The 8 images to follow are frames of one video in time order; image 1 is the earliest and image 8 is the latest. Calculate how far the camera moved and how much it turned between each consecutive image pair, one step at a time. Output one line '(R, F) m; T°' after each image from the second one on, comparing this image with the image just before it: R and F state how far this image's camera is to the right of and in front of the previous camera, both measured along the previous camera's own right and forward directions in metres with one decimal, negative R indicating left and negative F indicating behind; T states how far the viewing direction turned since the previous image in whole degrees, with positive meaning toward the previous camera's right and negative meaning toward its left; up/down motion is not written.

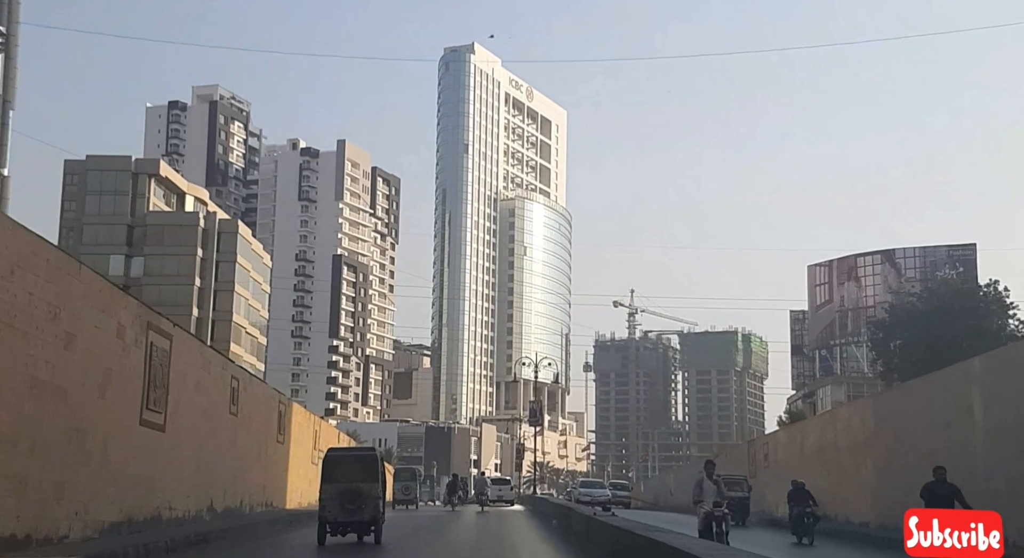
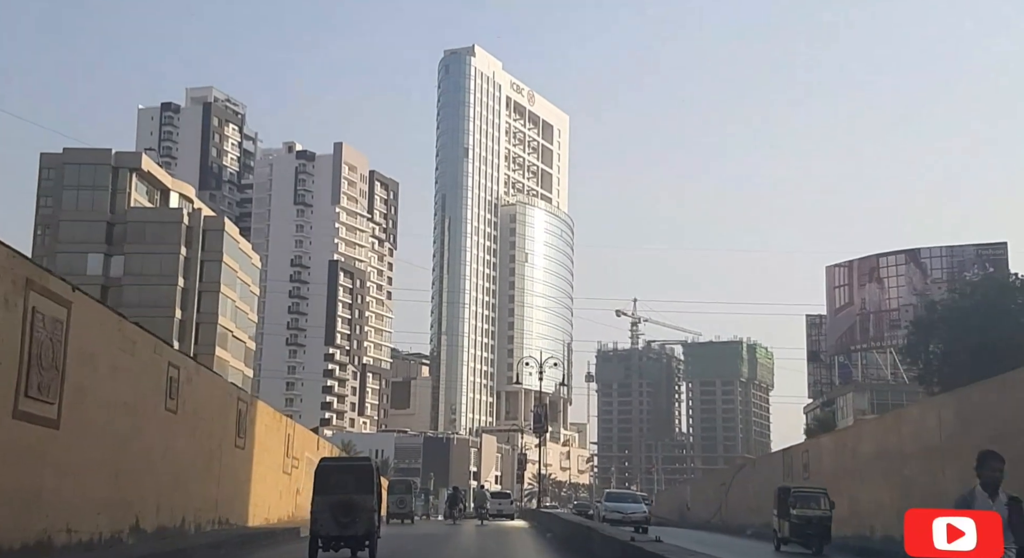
(-0.1, +4.5) m; 0°
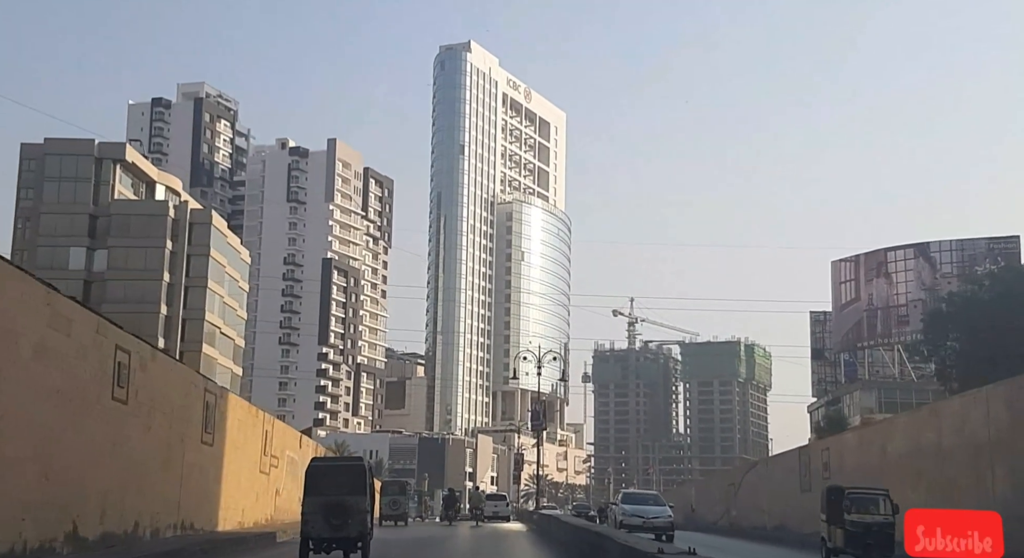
(0.0, +2.4) m; 0°
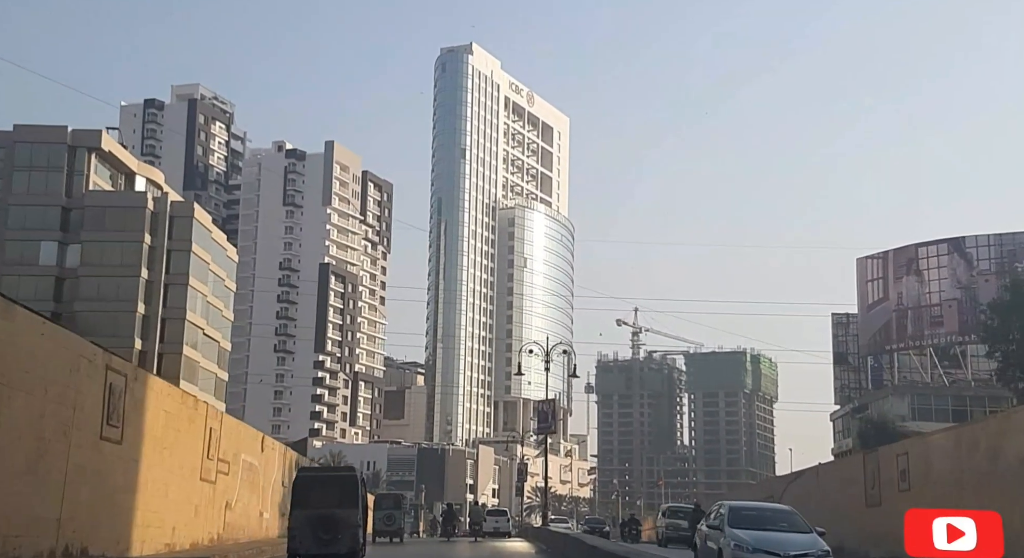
(0.0, +5.2) m; 0°
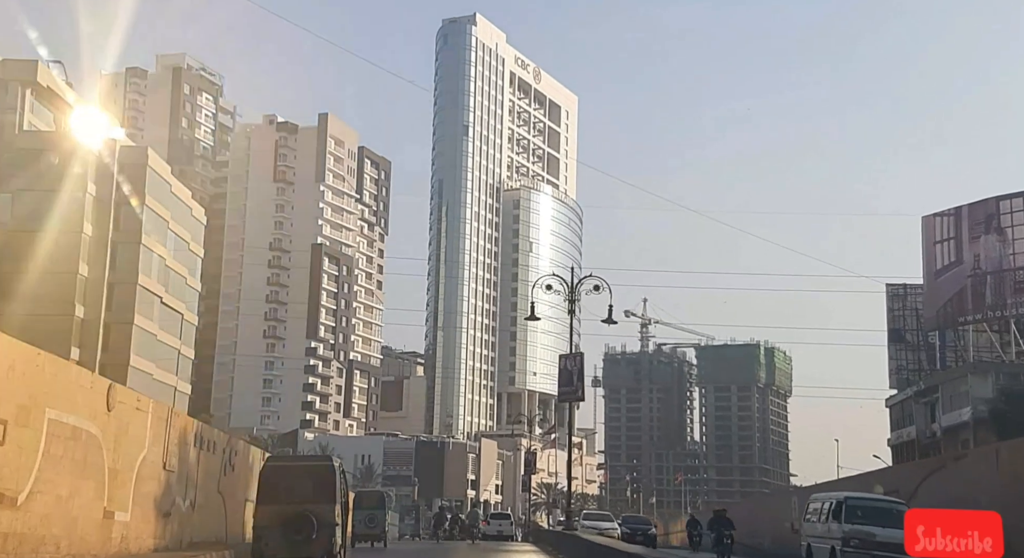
(-0.2, +10.6) m; 0°
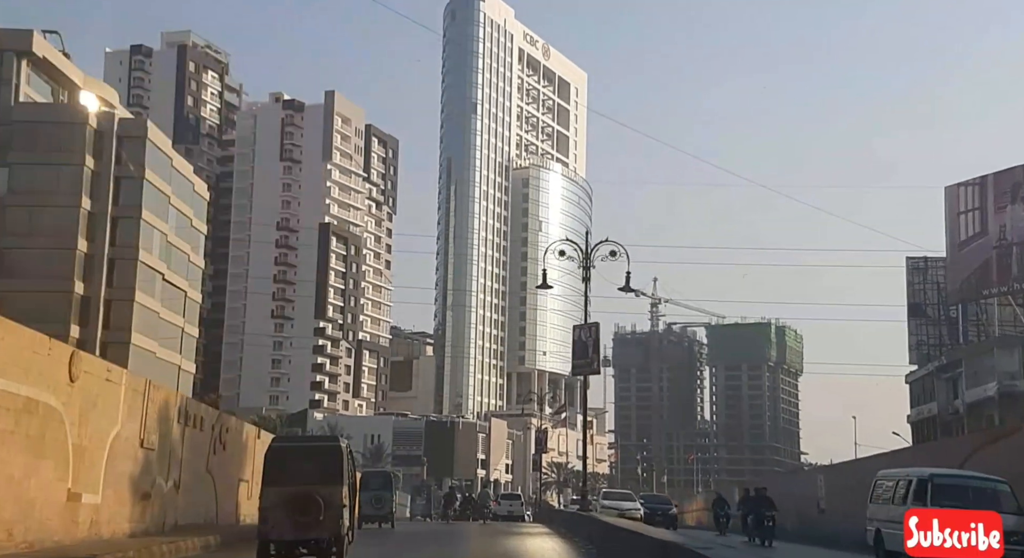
(0.0, +1.7) m; 0°
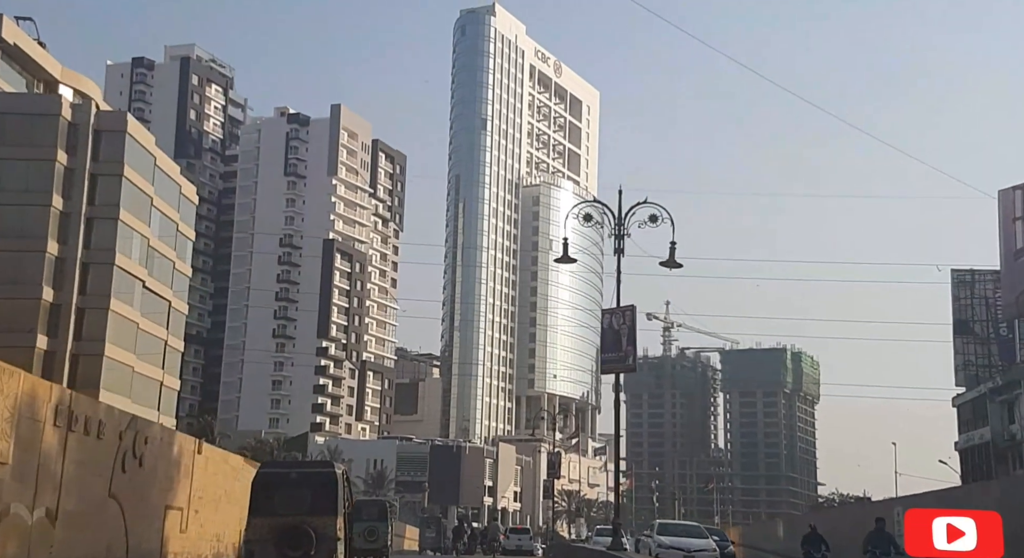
(-0.1, +5.3) m; 0°
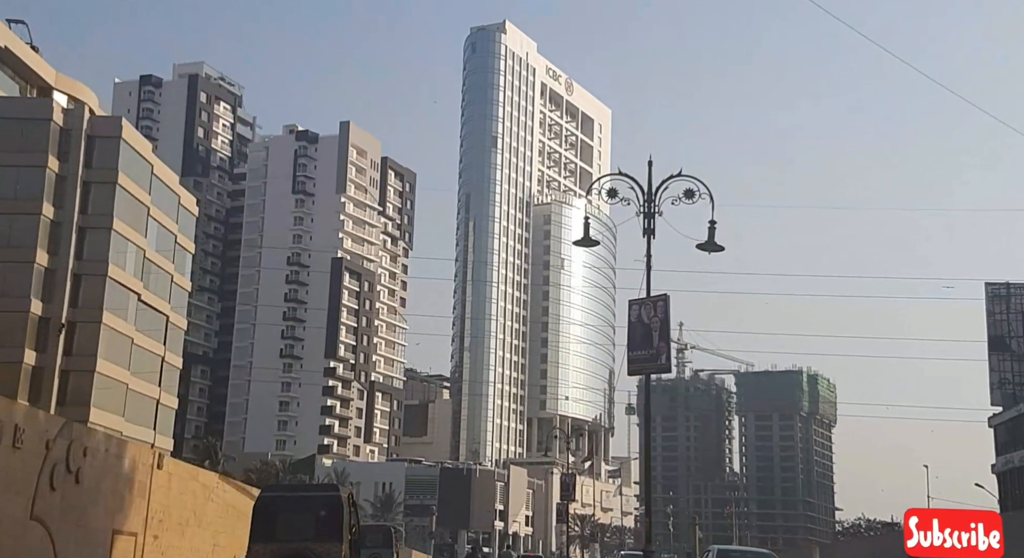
(-0.1, +2.8) m; -1°
